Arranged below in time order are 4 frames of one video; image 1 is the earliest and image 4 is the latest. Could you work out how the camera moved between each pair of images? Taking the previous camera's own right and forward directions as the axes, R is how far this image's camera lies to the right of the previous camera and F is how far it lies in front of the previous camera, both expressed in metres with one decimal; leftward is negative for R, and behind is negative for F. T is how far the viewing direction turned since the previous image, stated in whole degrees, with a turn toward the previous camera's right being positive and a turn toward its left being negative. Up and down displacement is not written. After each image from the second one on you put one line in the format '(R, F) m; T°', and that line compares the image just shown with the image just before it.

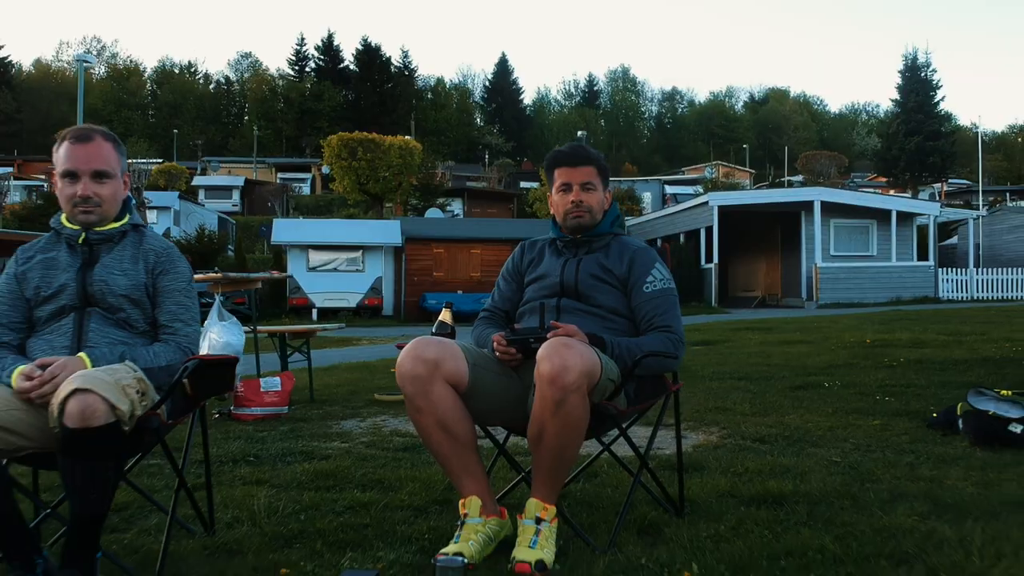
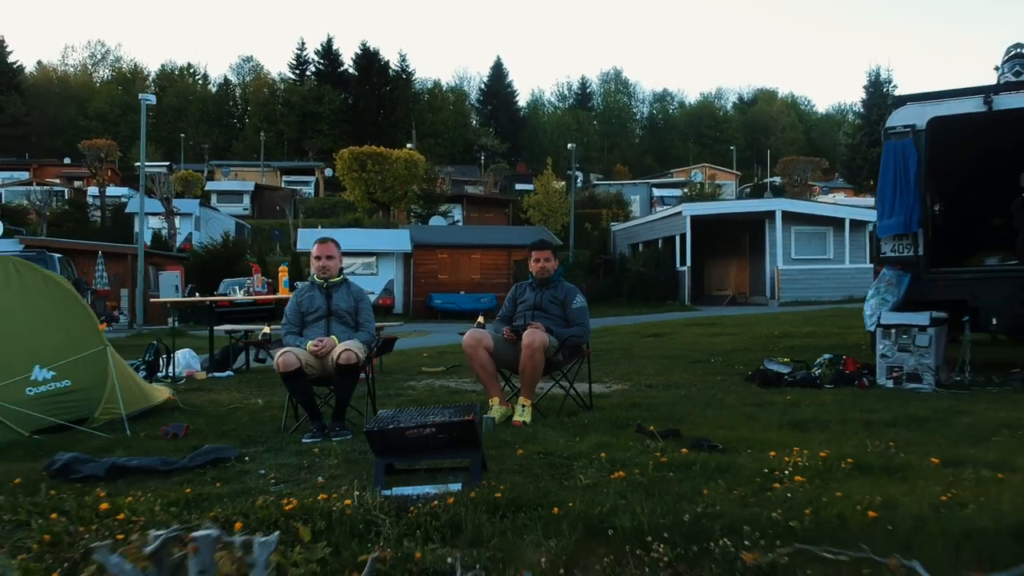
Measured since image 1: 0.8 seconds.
(0.0, -2.8) m; 0°
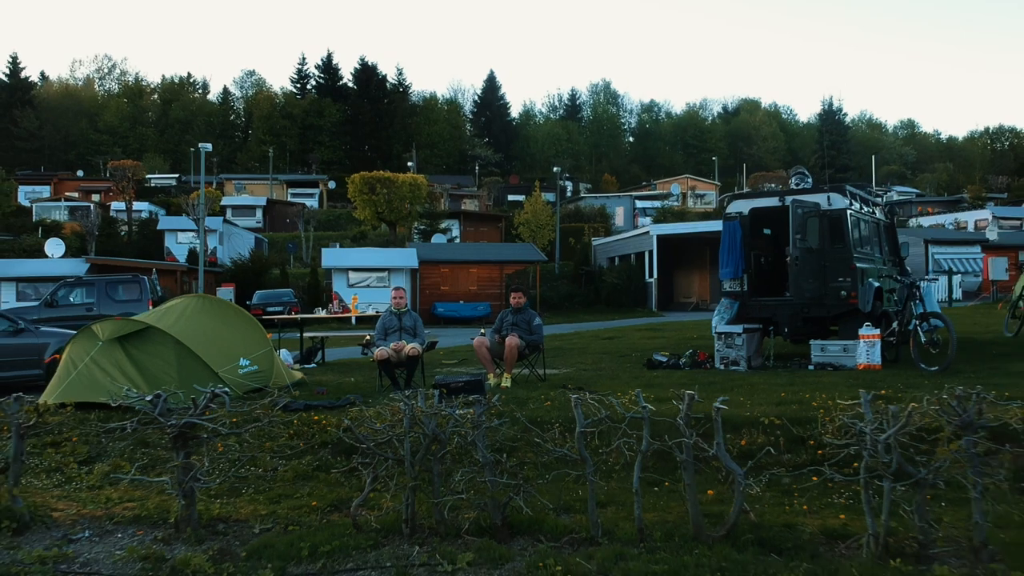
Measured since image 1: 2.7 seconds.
(+0.1, -4.1) m; 0°
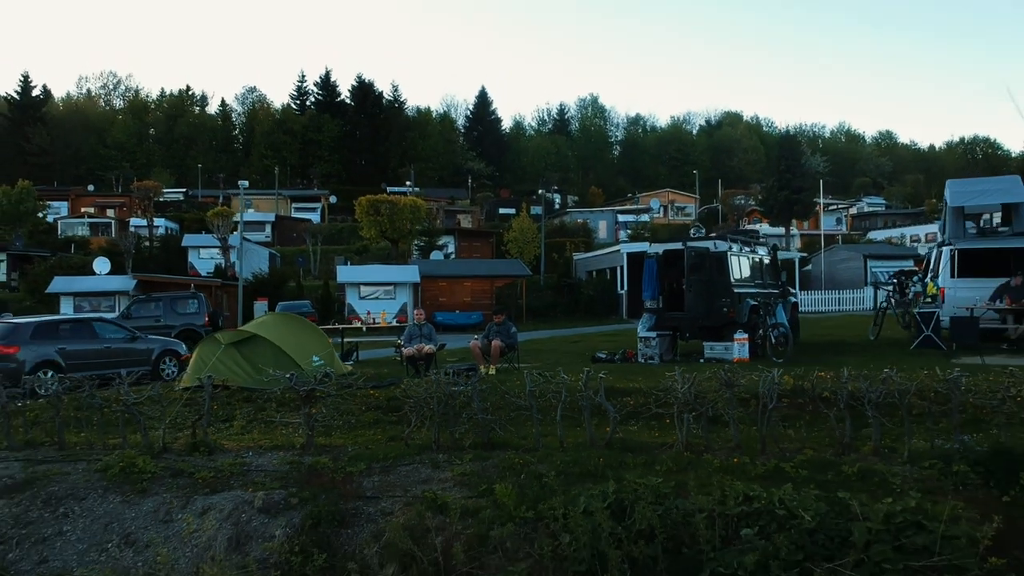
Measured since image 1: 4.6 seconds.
(+0.1, -4.4) m; 0°
